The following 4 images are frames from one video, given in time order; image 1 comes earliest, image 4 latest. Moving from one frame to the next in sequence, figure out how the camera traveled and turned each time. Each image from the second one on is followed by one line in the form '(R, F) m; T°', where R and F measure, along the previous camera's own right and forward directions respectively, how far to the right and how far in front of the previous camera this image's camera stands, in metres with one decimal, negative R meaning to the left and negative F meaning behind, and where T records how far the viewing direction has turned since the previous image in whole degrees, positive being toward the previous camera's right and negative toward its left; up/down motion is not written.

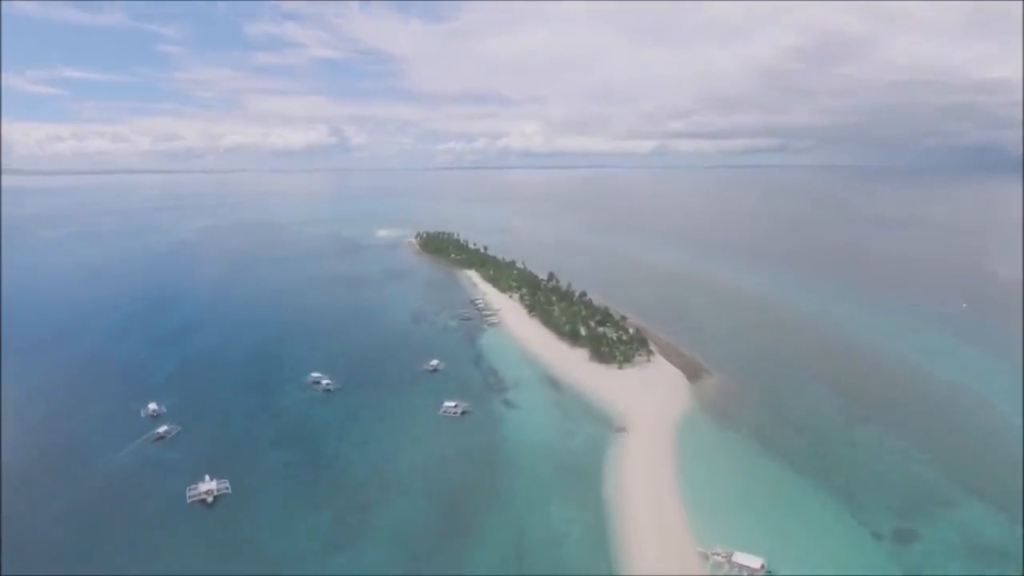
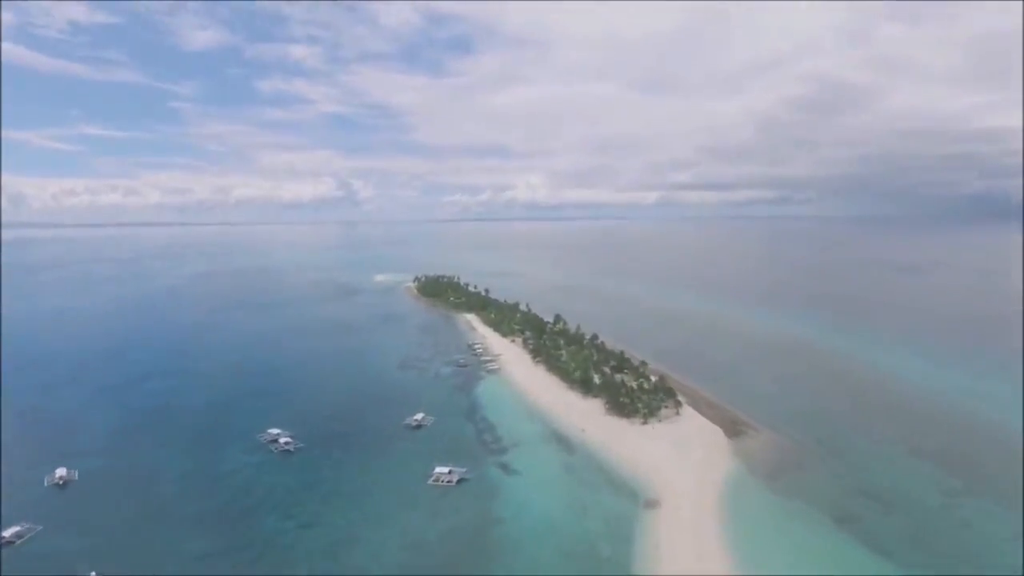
(+0.1, +2.7) m; 0°
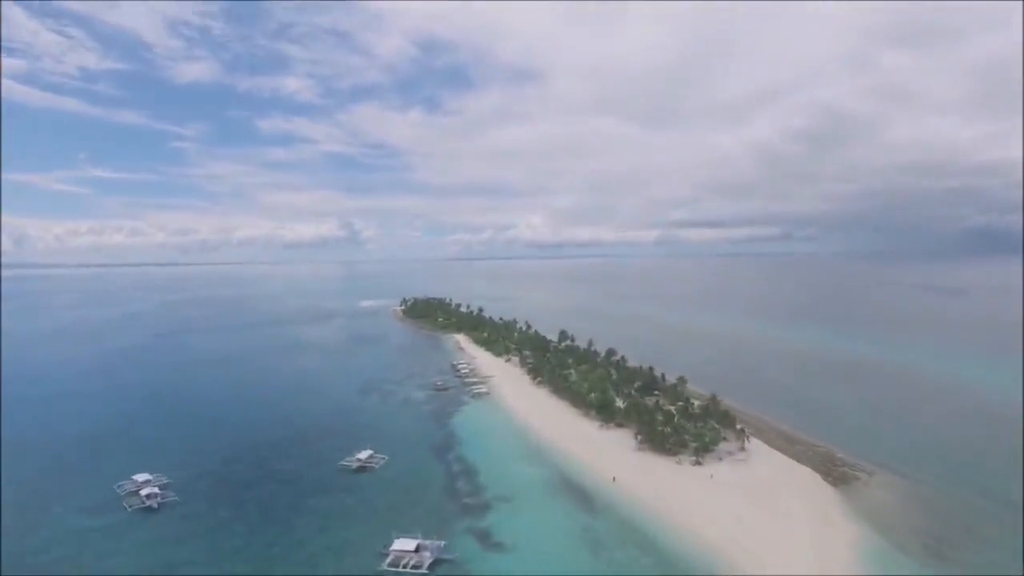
(+0.2, +4.3) m; 0°
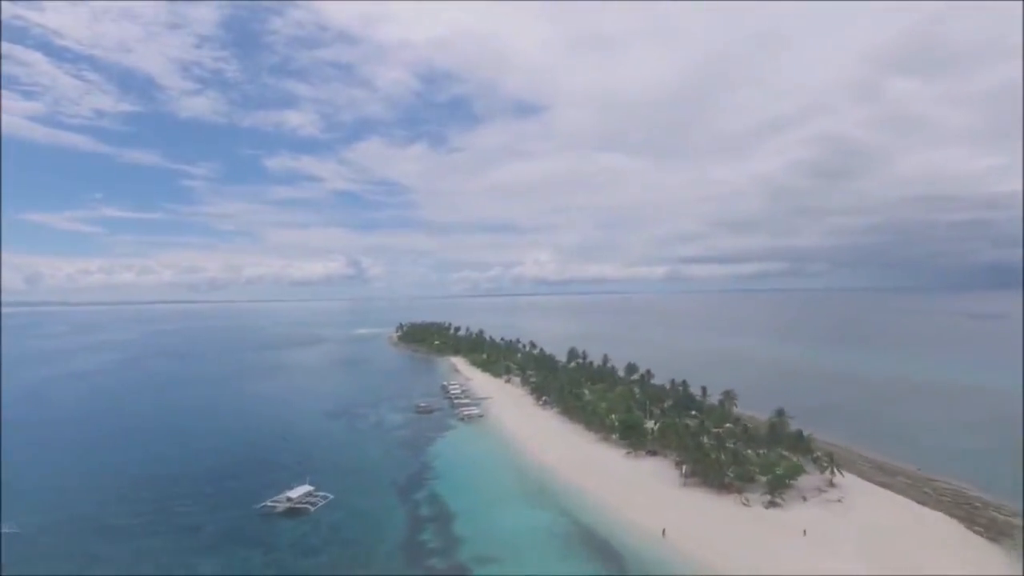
(+0.1, +2.7) m; -1°
